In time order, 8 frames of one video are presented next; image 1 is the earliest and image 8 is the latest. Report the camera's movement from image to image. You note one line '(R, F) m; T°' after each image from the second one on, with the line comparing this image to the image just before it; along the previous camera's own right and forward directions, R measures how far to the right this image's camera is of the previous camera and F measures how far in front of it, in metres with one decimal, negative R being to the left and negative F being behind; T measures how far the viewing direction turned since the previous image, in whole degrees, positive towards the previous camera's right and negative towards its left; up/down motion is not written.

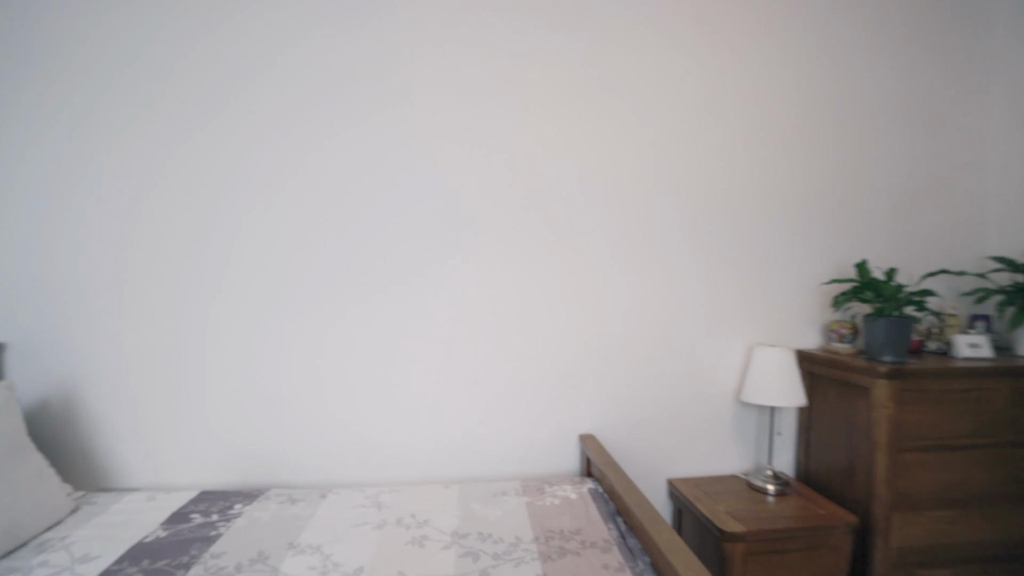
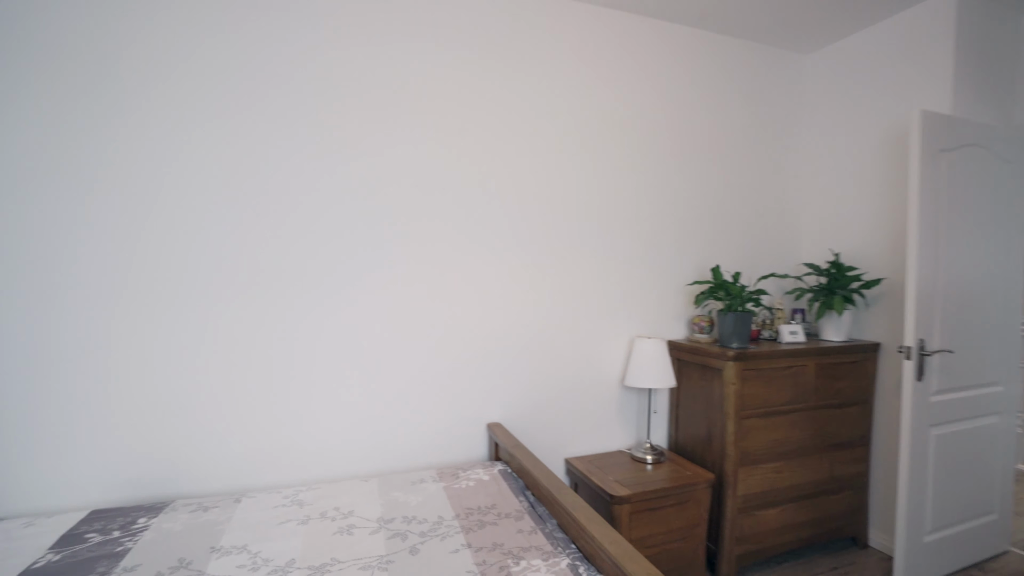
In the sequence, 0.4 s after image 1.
(-0.1, -0.1) m; +13°
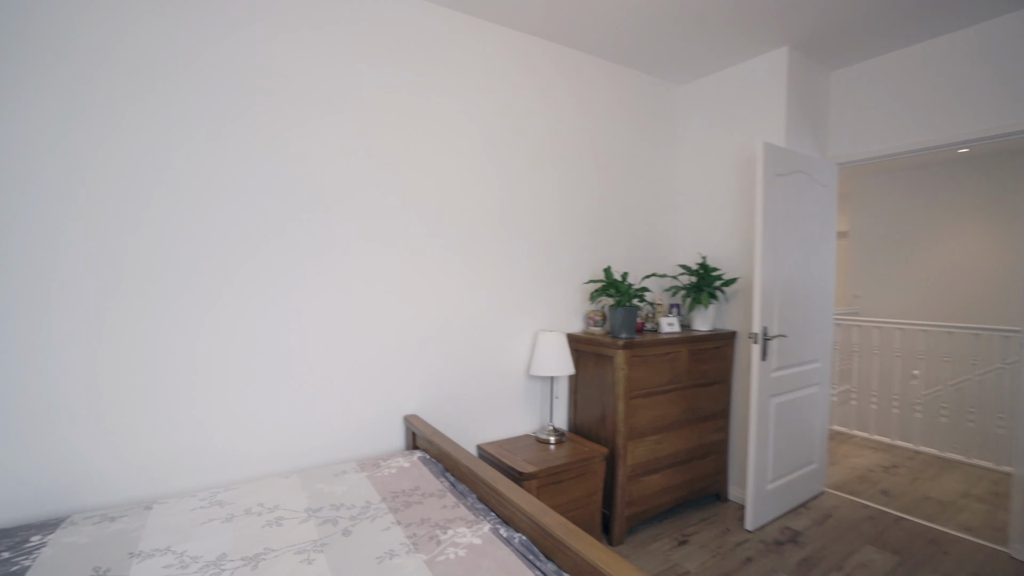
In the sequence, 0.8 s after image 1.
(-0.1, -0.1) m; +12°
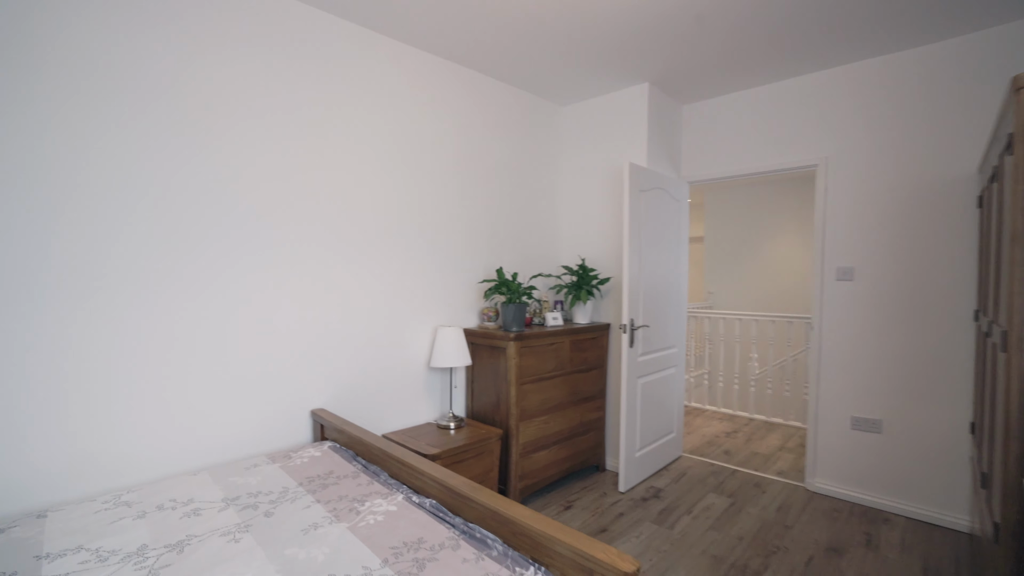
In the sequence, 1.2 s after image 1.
(0.0, -0.2) m; +13°
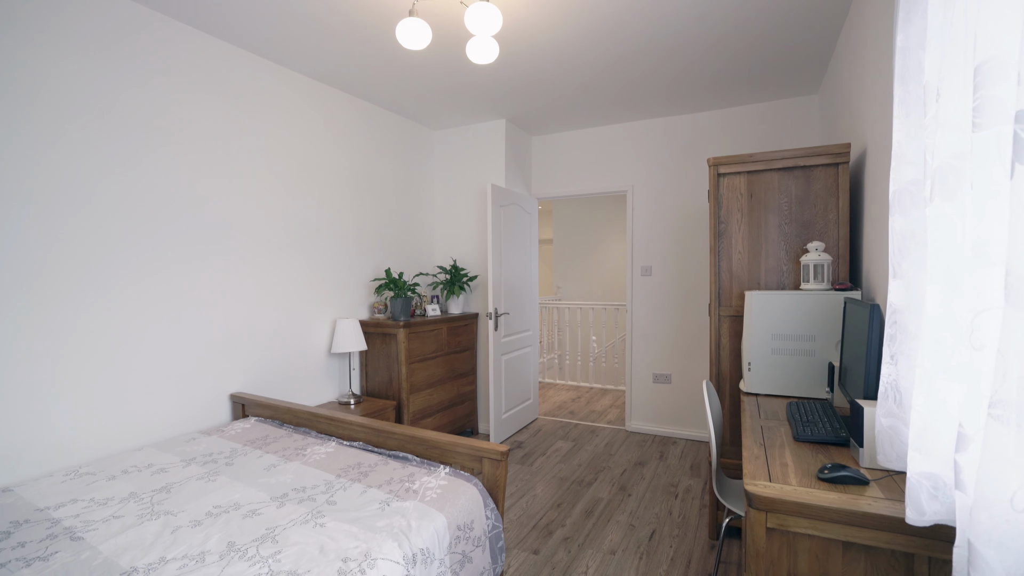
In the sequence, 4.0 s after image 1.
(-0.2, -0.6) m; +17°
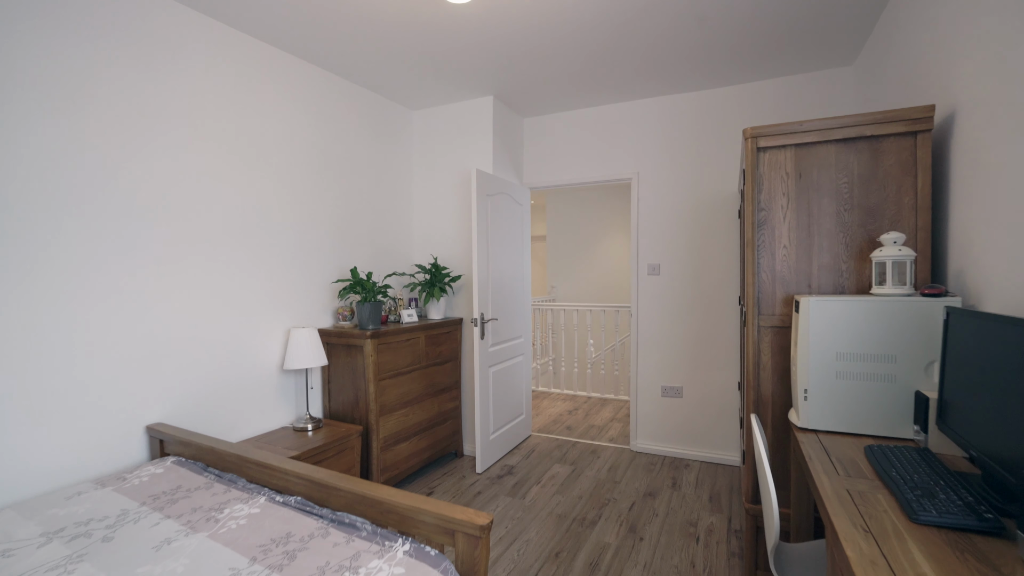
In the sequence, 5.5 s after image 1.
(0.0, +0.5) m; +1°
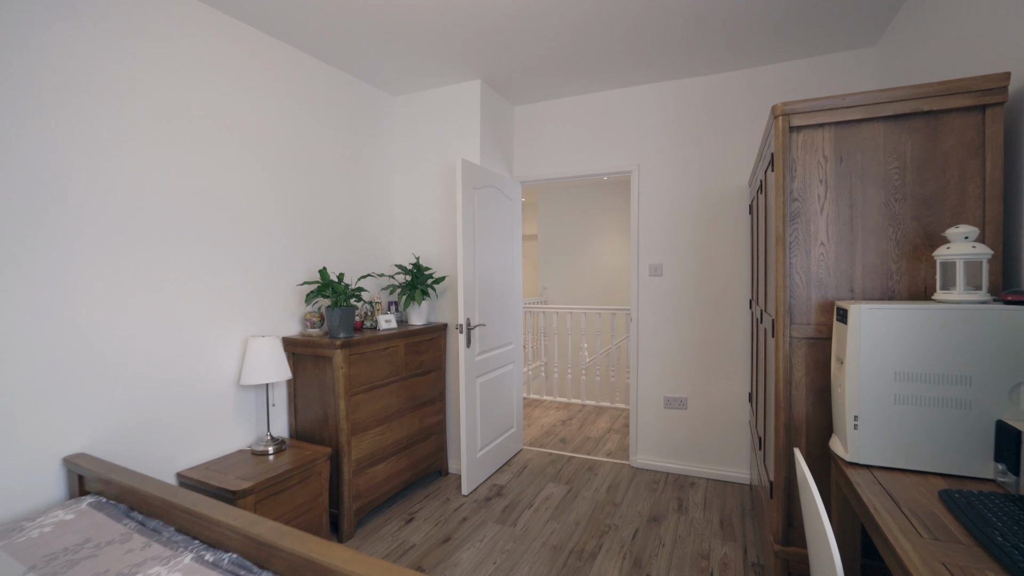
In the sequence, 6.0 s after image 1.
(0.0, +0.3) m; +1°
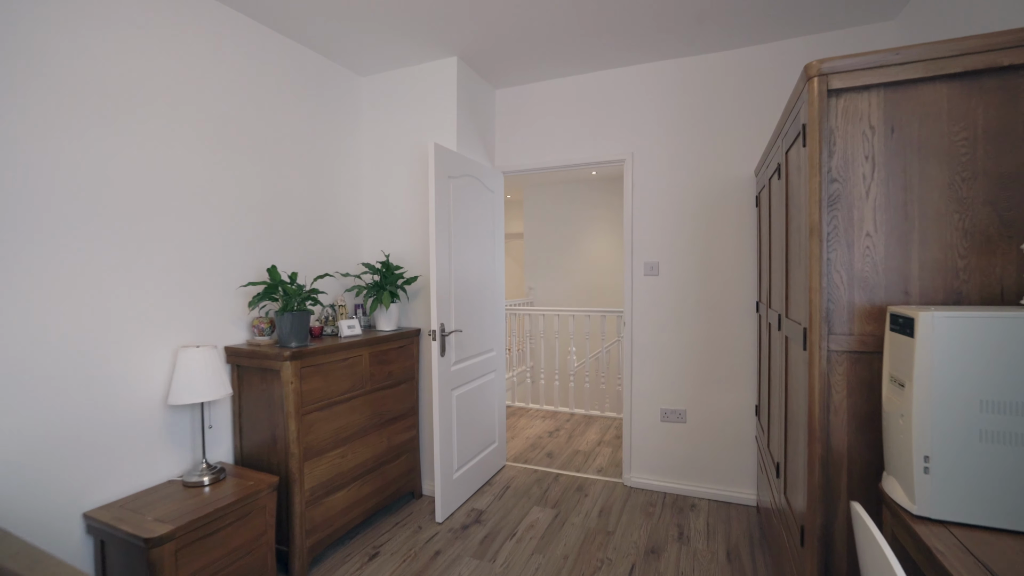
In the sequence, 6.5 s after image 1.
(0.0, +0.3) m; +2°
